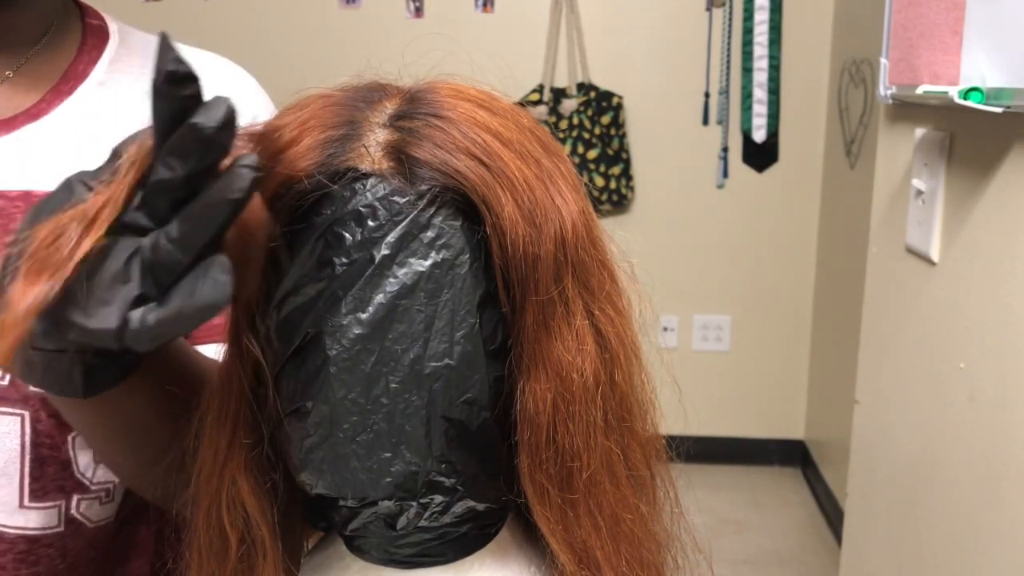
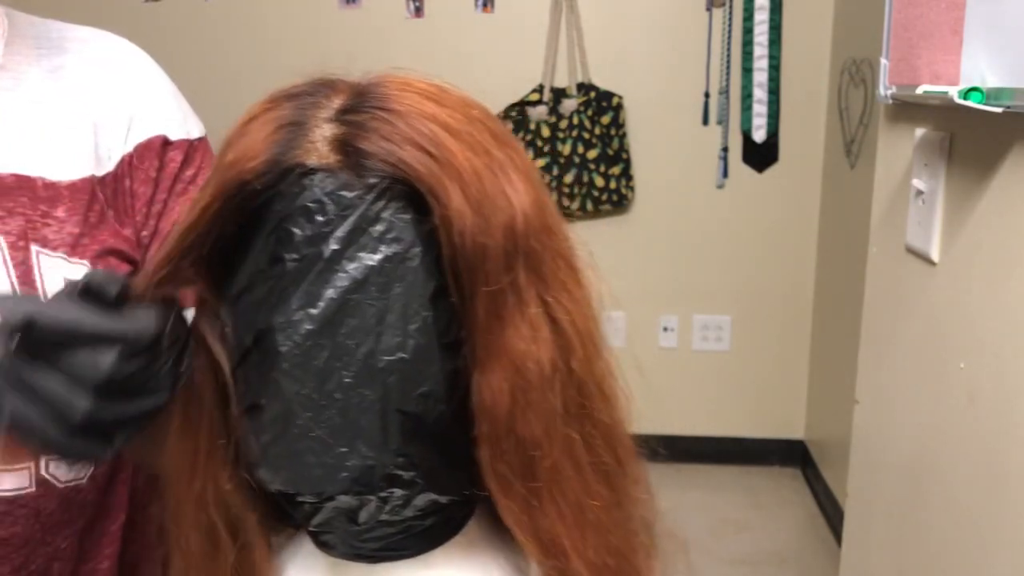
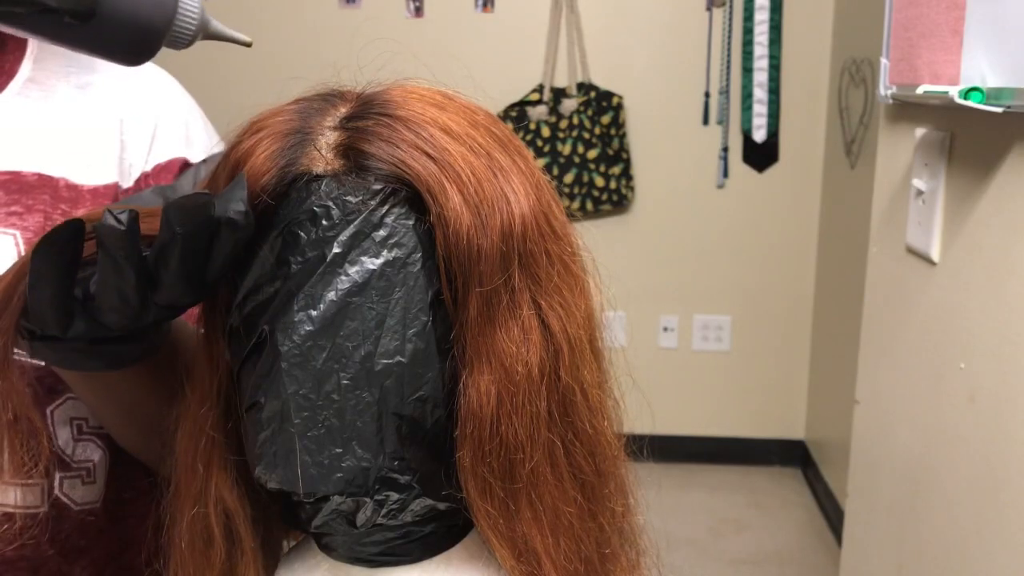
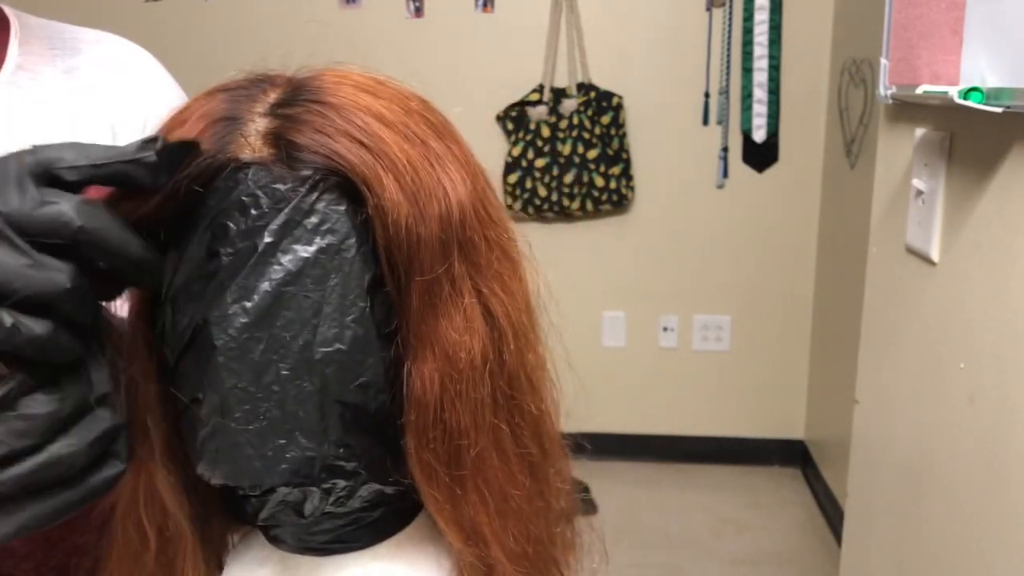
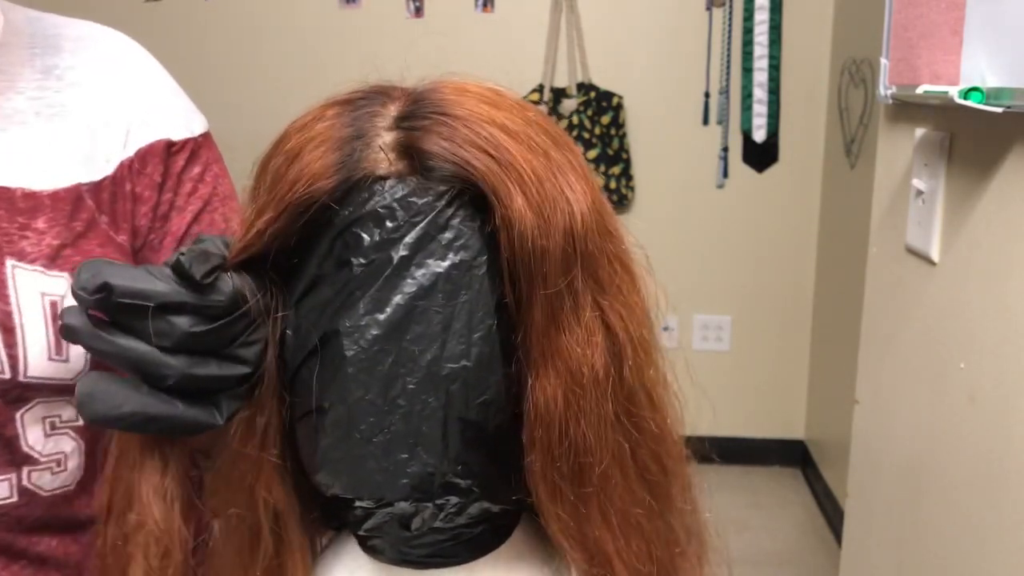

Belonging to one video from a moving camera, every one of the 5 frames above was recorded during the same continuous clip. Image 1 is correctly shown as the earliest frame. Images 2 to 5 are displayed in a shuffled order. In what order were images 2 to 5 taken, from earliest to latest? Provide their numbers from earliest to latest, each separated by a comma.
2, 4, 5, 3
